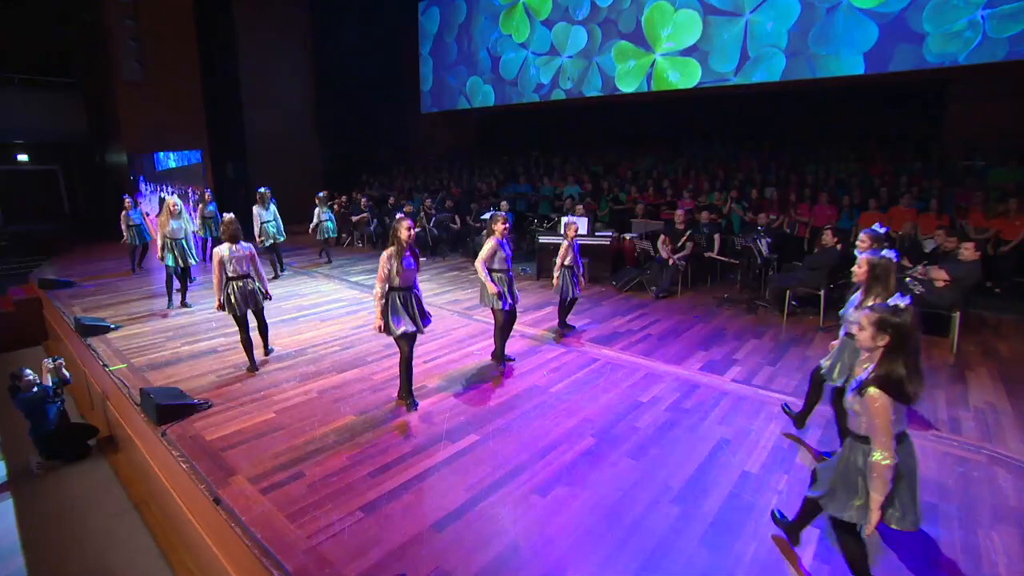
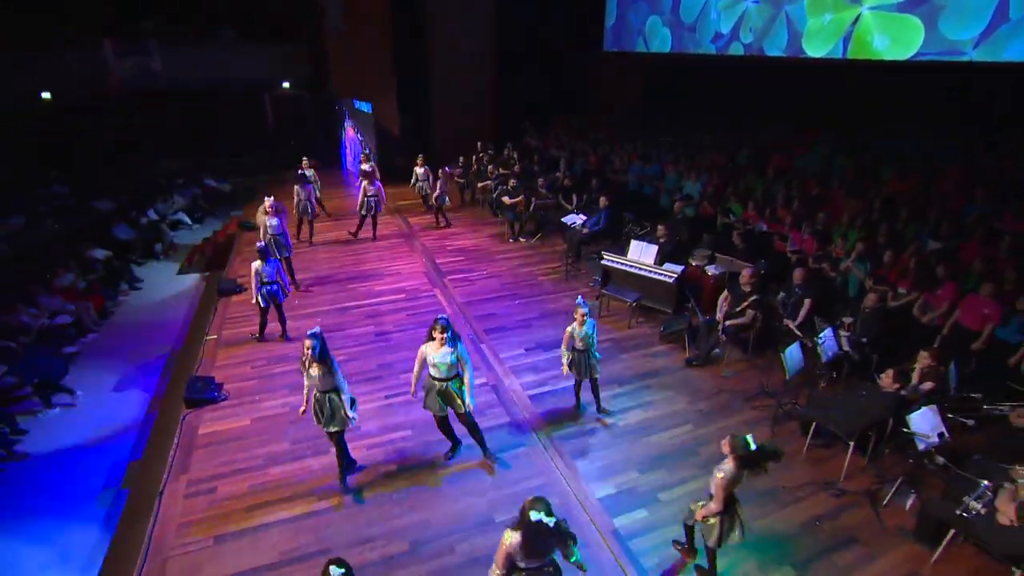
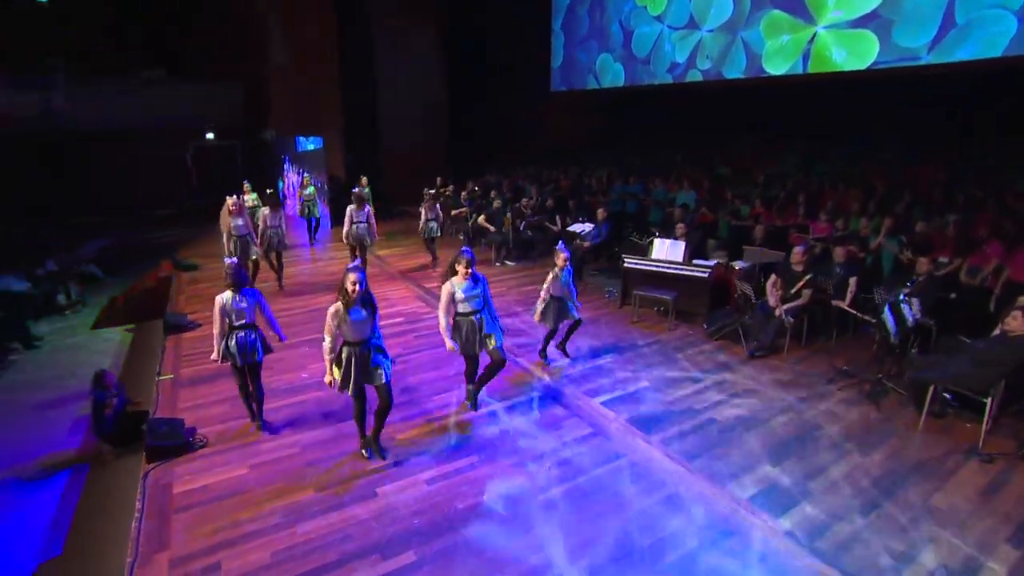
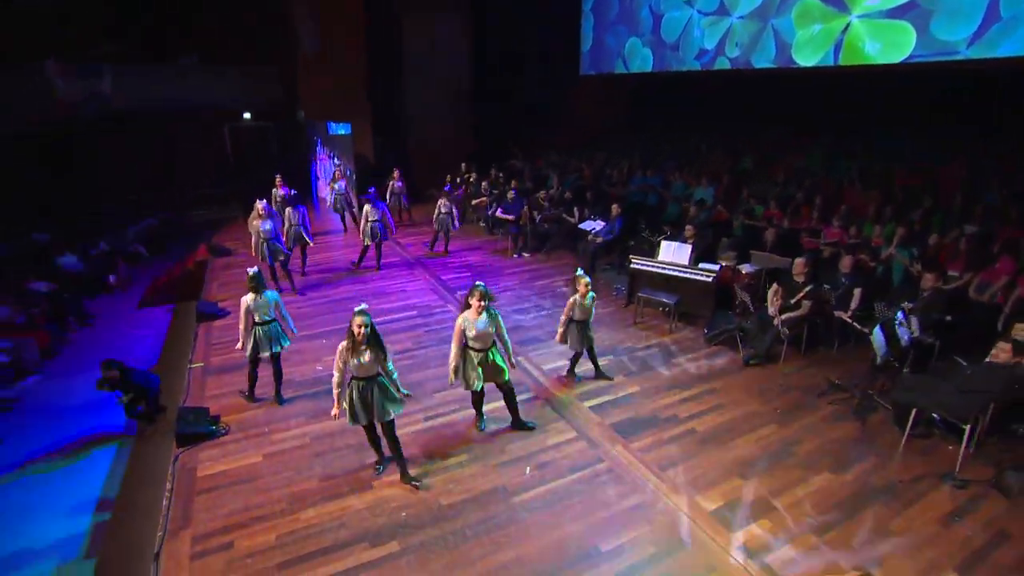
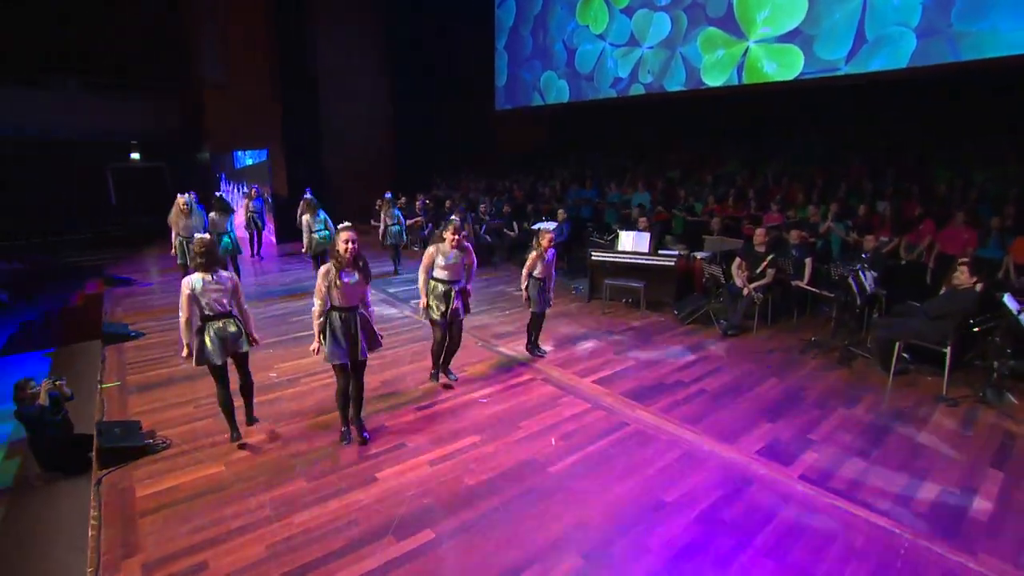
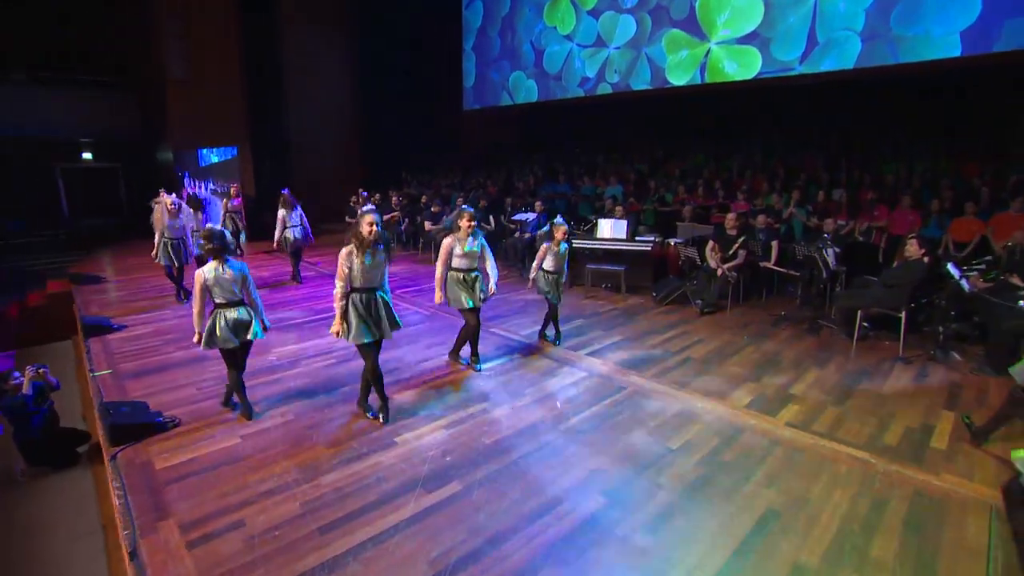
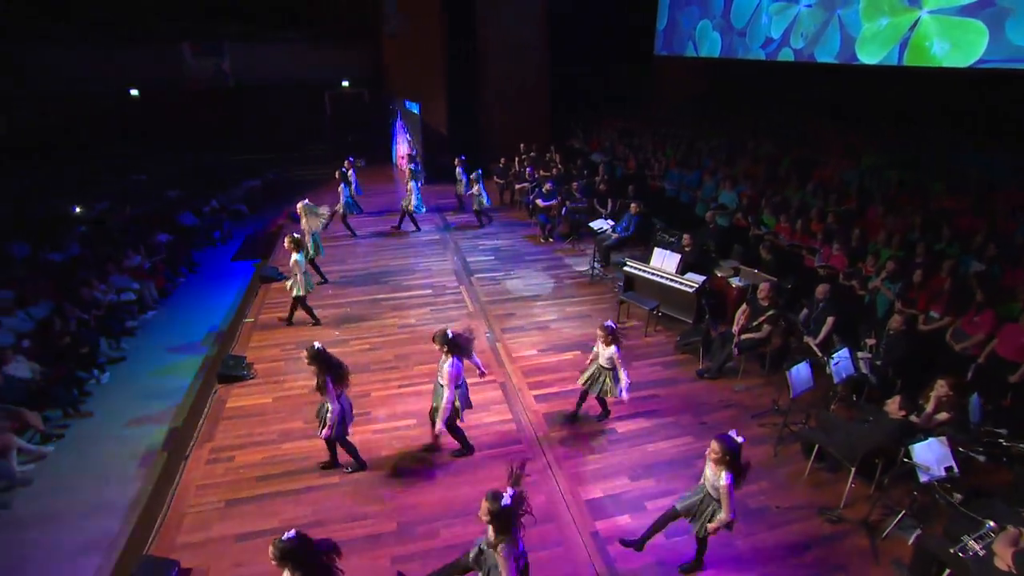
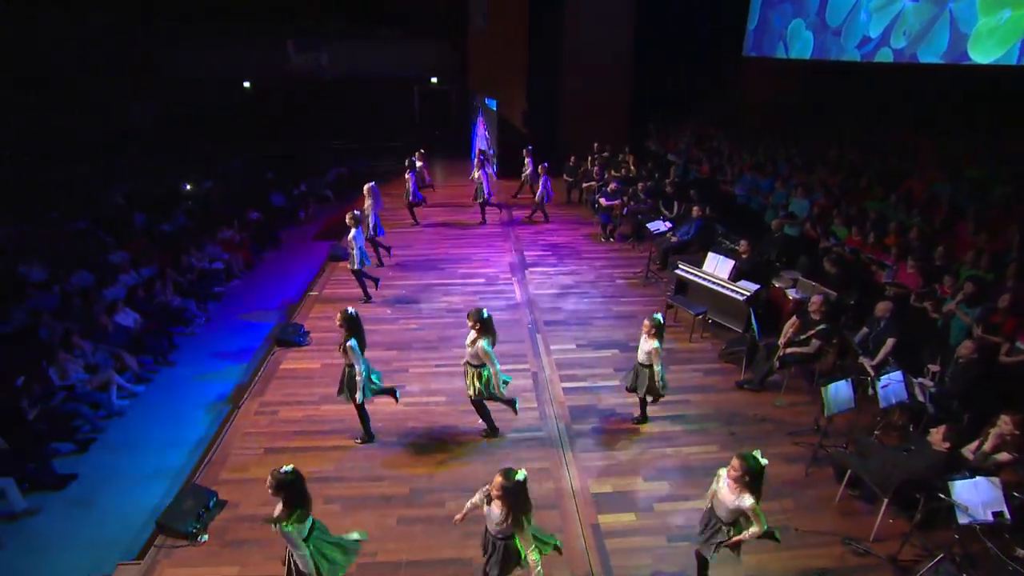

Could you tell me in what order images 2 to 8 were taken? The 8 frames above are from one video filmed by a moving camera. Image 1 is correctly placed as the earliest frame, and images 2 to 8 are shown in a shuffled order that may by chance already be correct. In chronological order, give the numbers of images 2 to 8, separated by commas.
6, 5, 3, 4, 2, 7, 8
